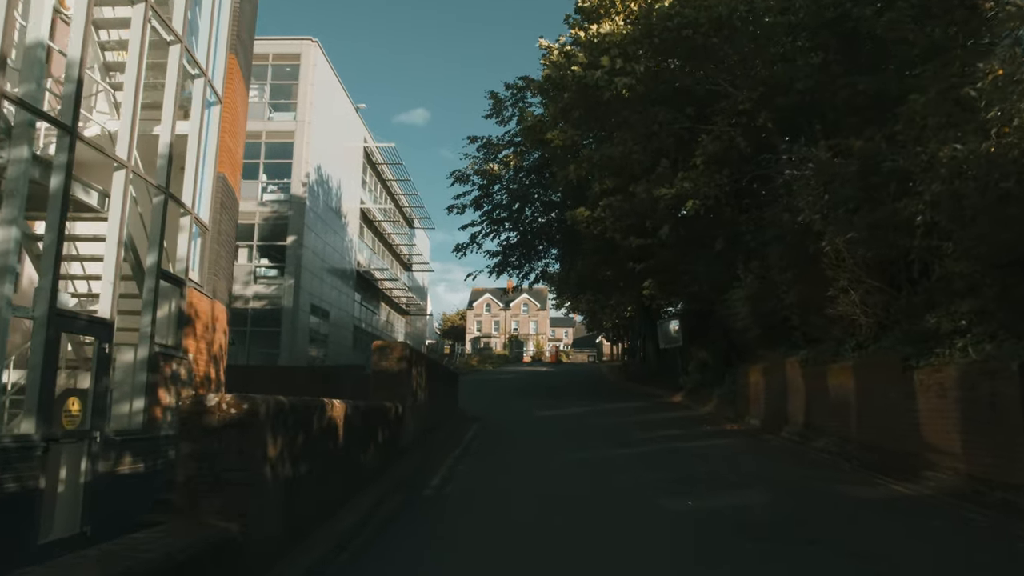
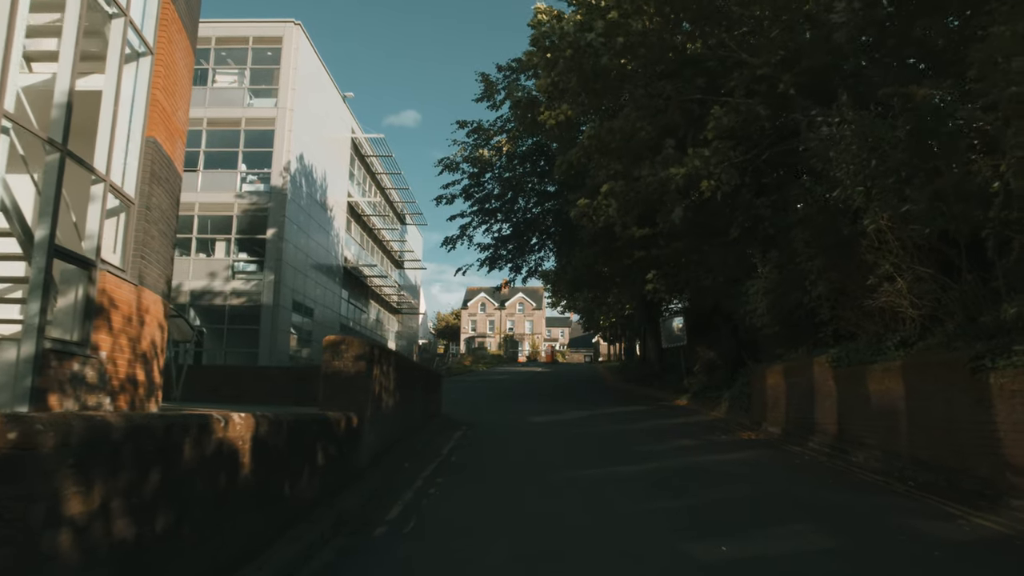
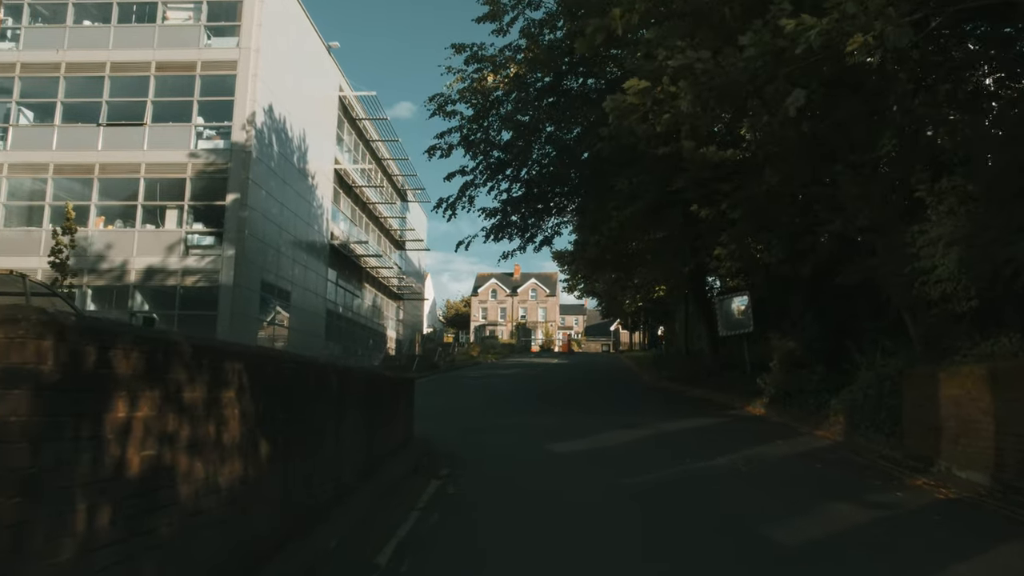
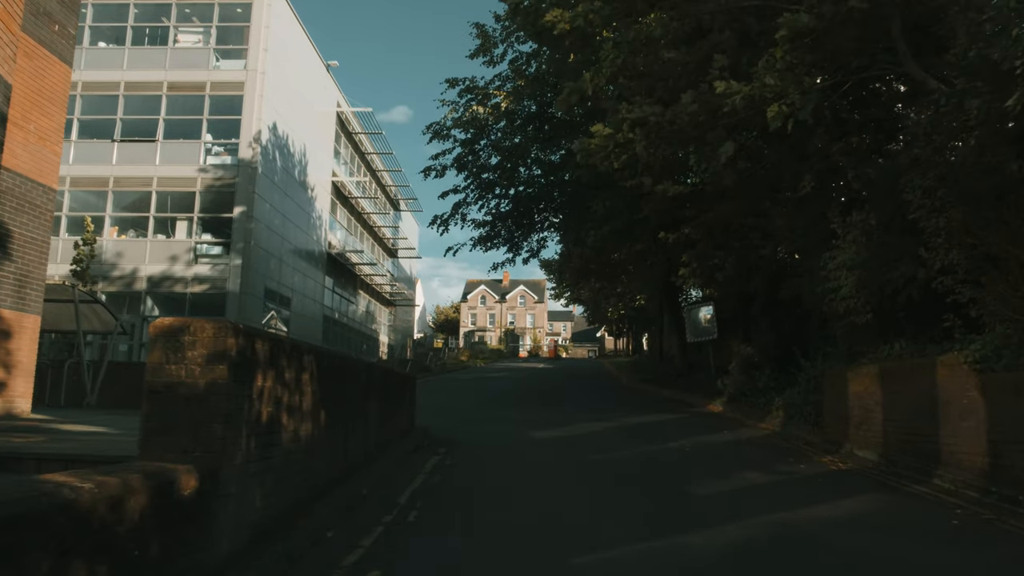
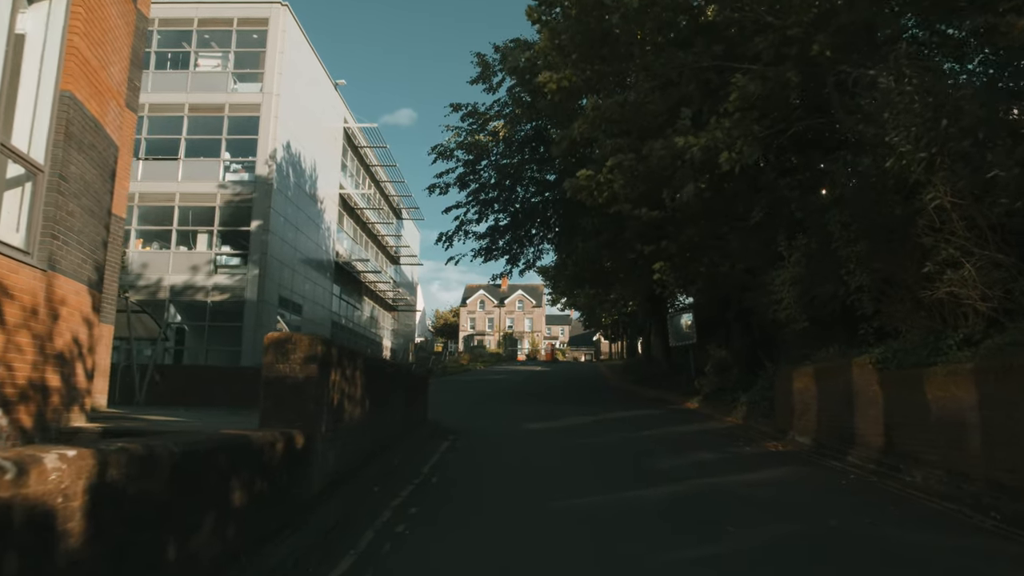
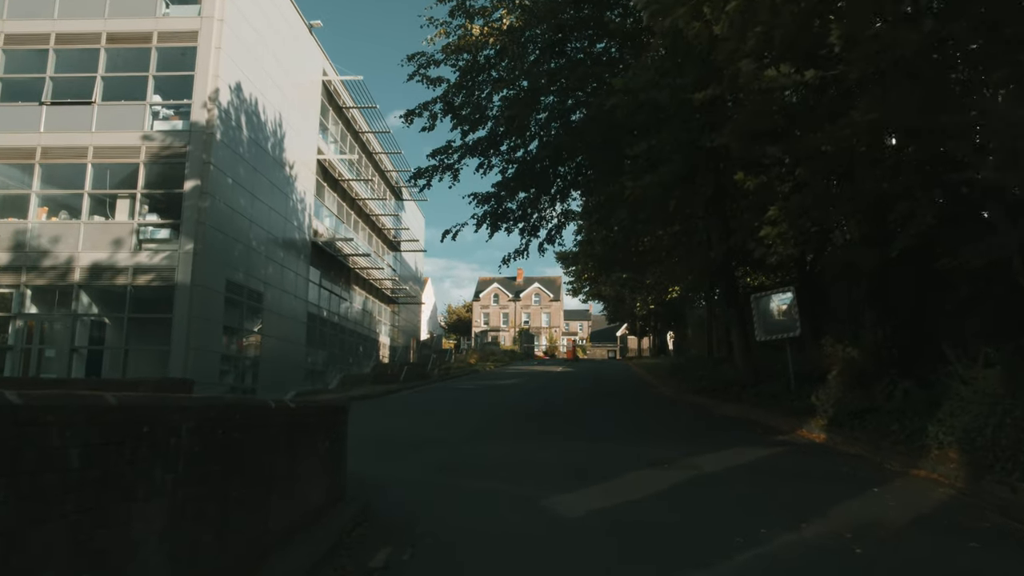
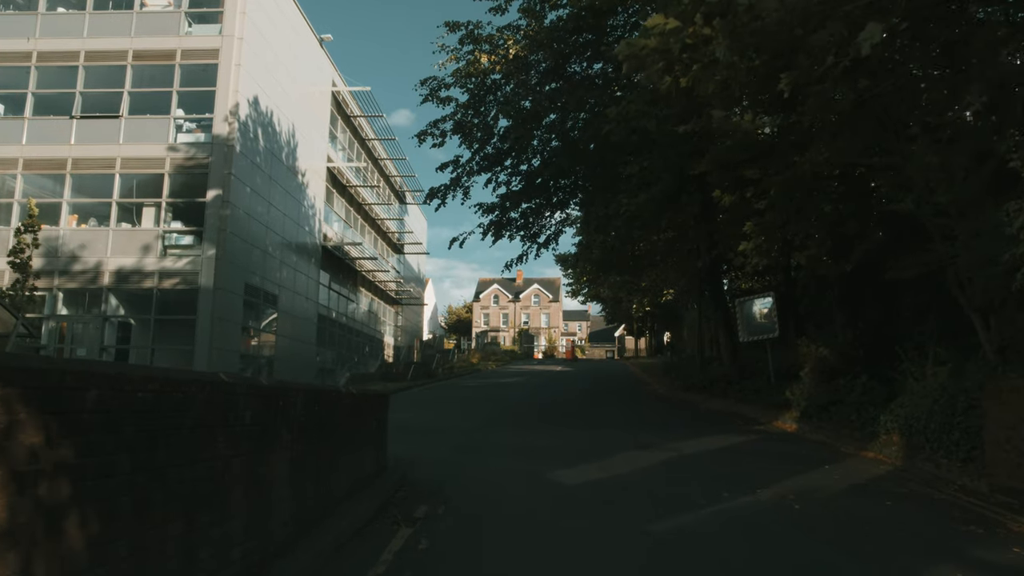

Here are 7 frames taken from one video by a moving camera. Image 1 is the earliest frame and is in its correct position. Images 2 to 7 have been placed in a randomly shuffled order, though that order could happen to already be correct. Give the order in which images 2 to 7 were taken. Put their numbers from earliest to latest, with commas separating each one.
2, 5, 4, 3, 7, 6
